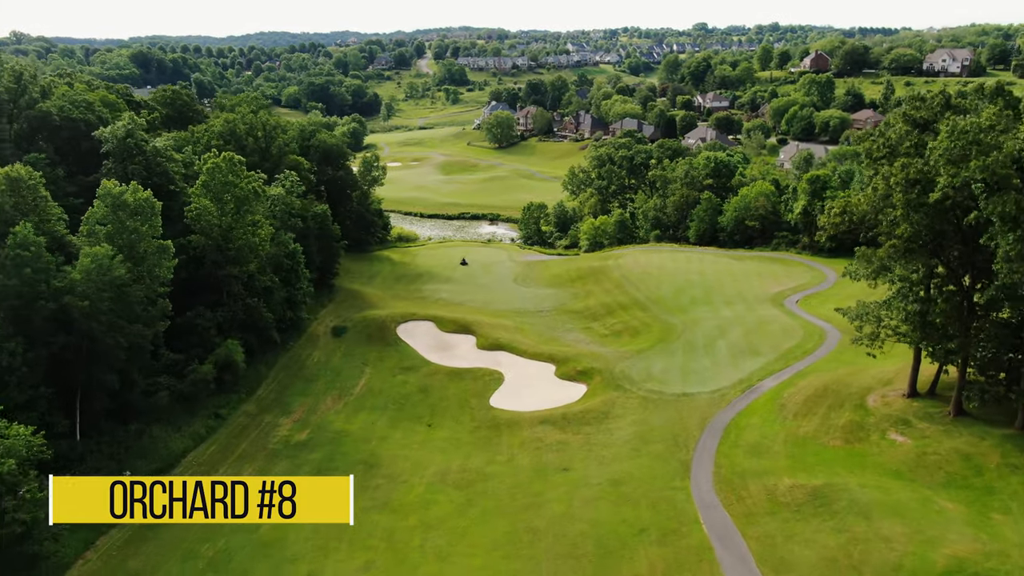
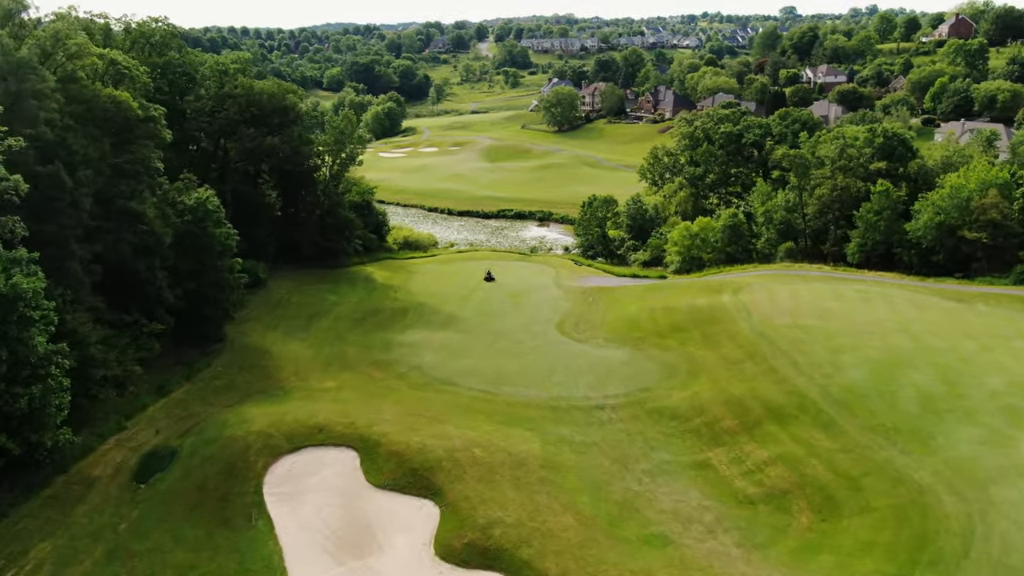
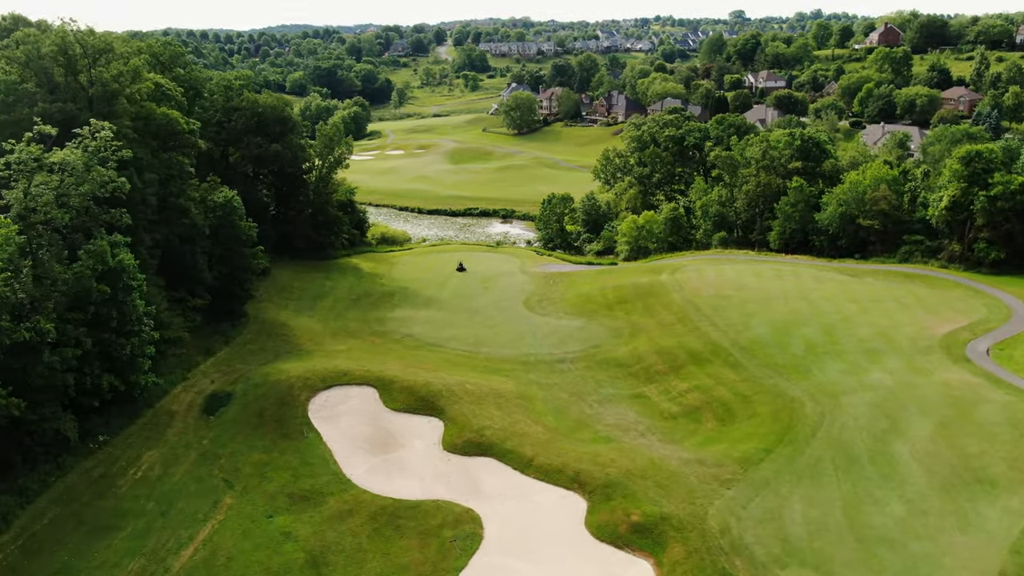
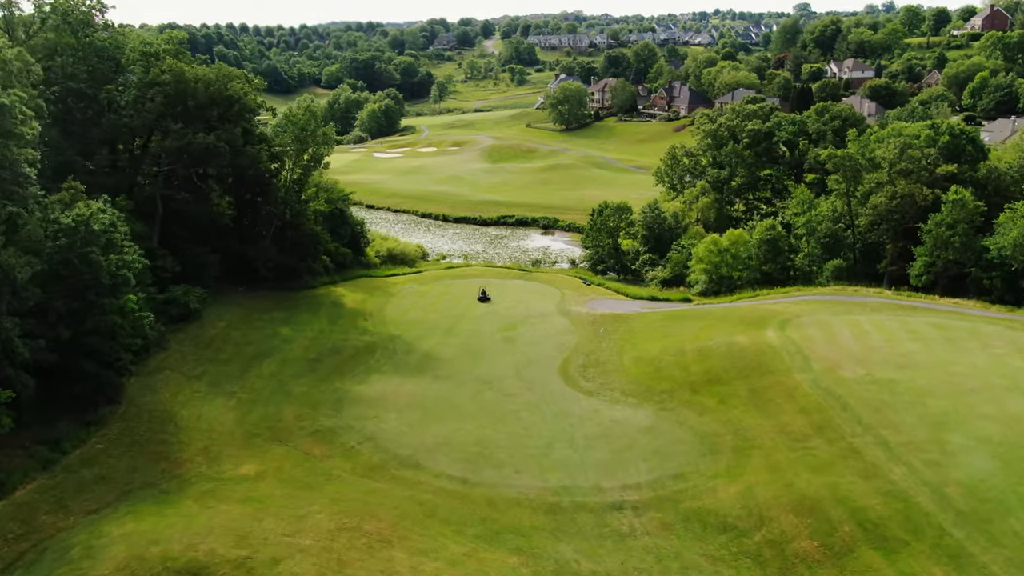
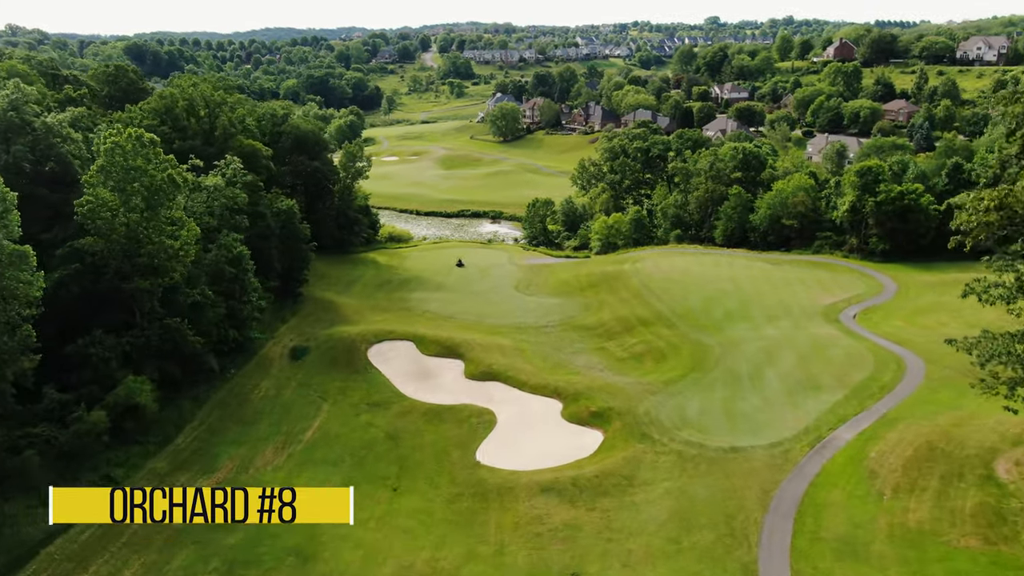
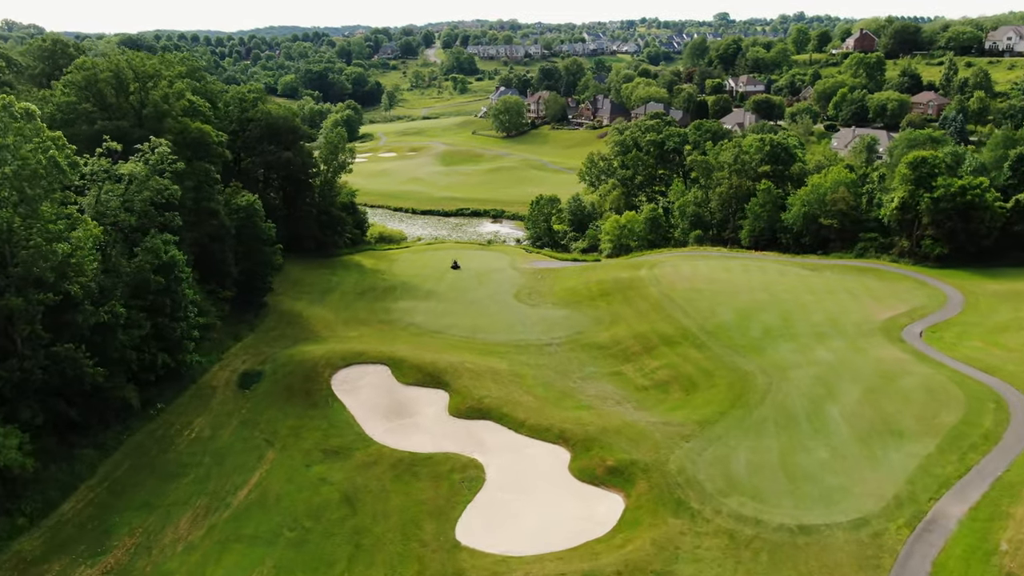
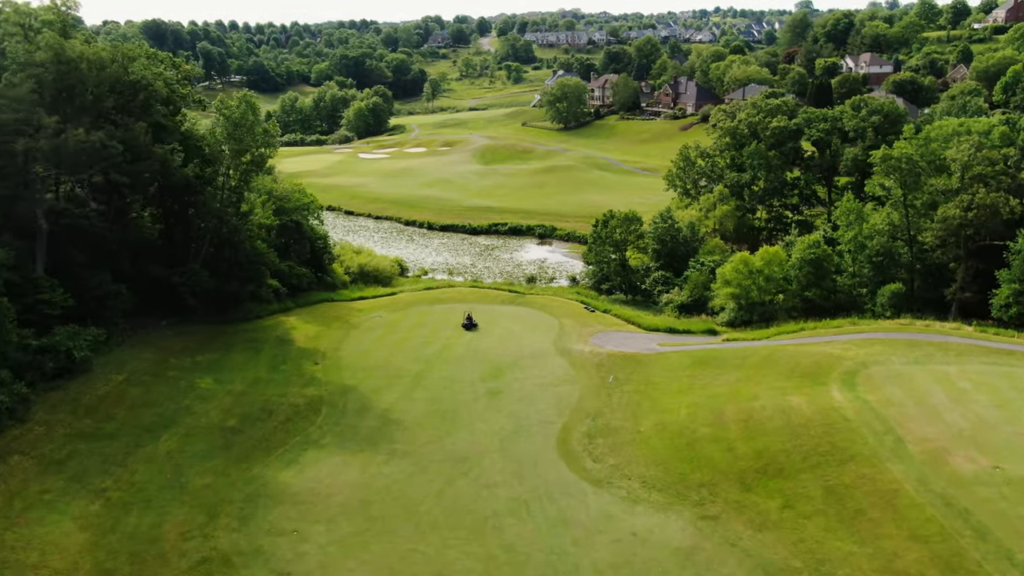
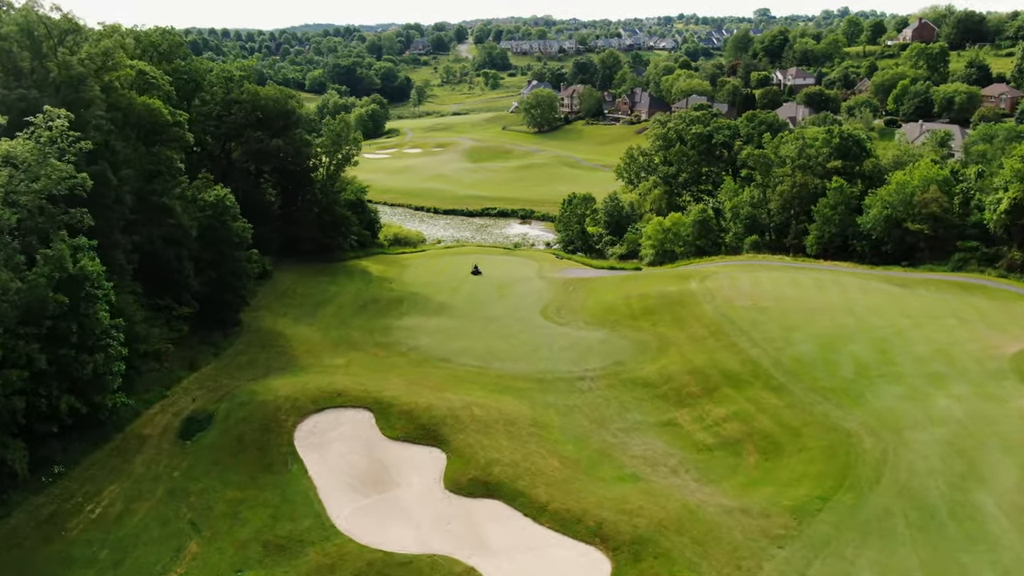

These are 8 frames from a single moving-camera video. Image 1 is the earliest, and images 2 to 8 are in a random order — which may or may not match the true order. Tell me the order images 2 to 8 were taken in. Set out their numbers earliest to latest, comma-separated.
5, 6, 3, 8, 2, 4, 7
